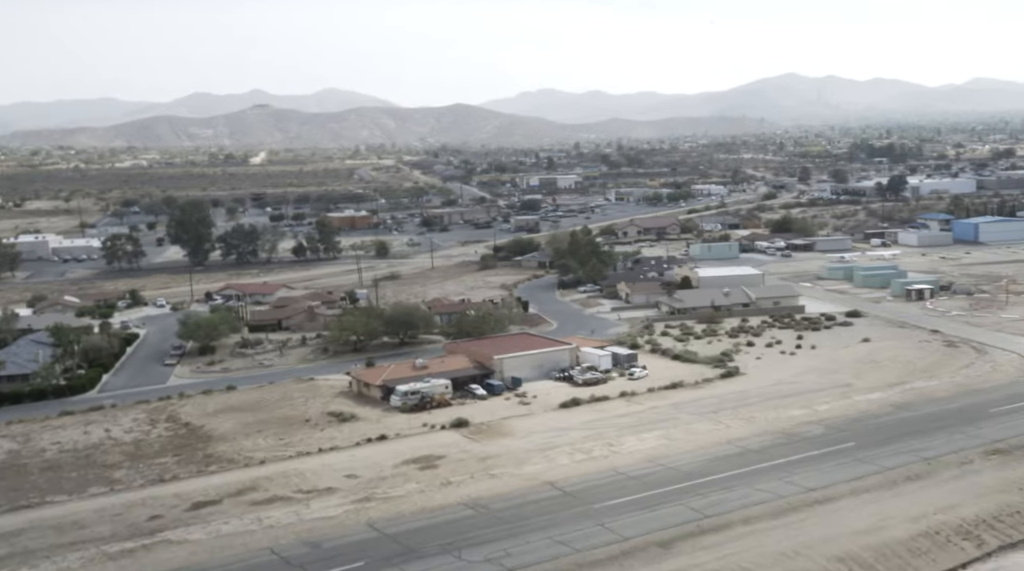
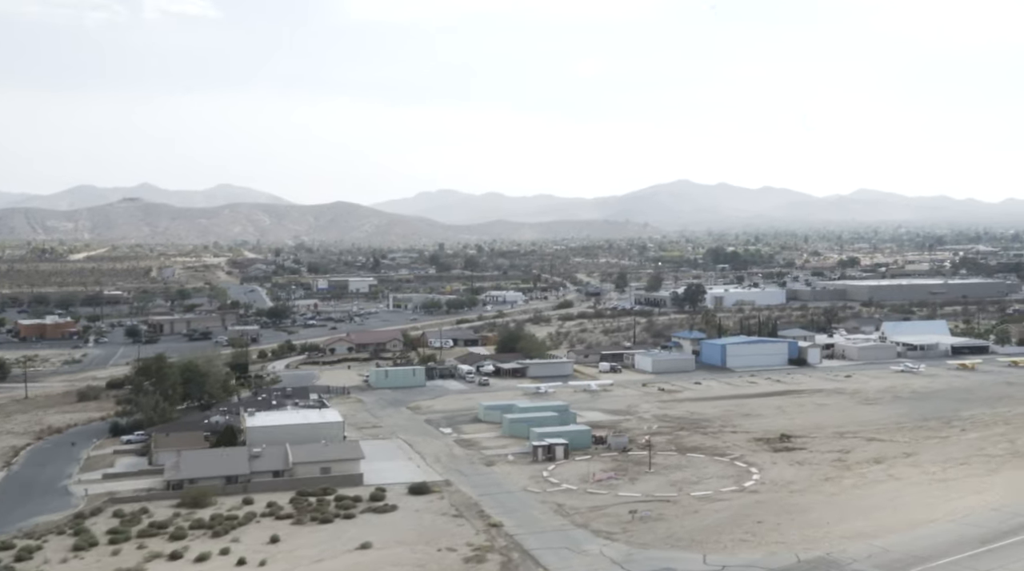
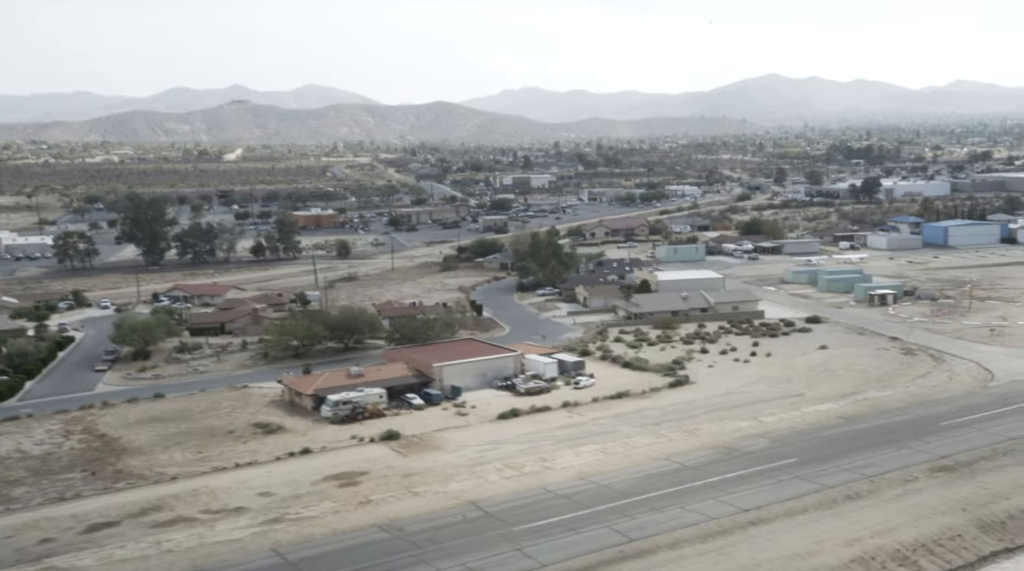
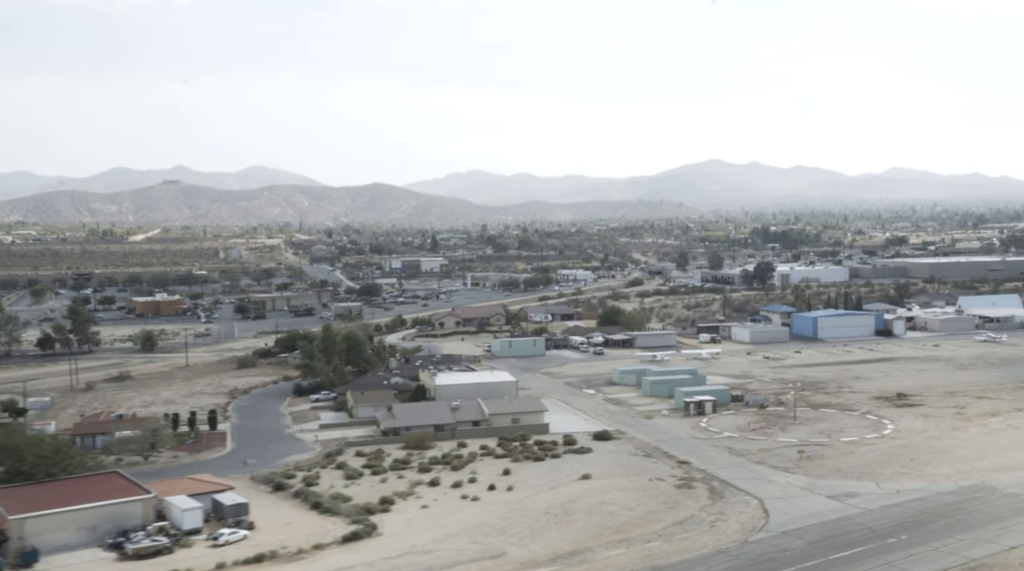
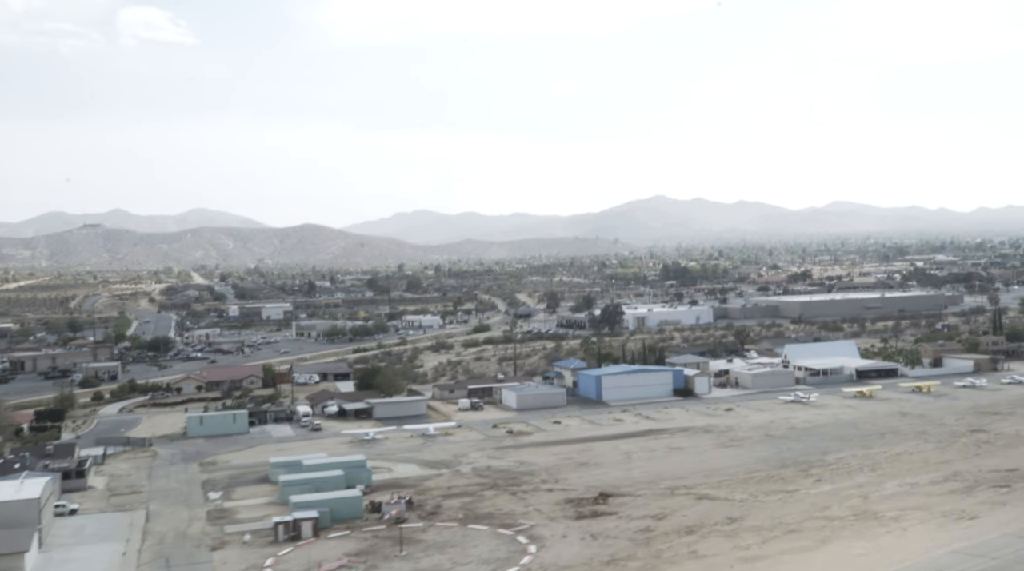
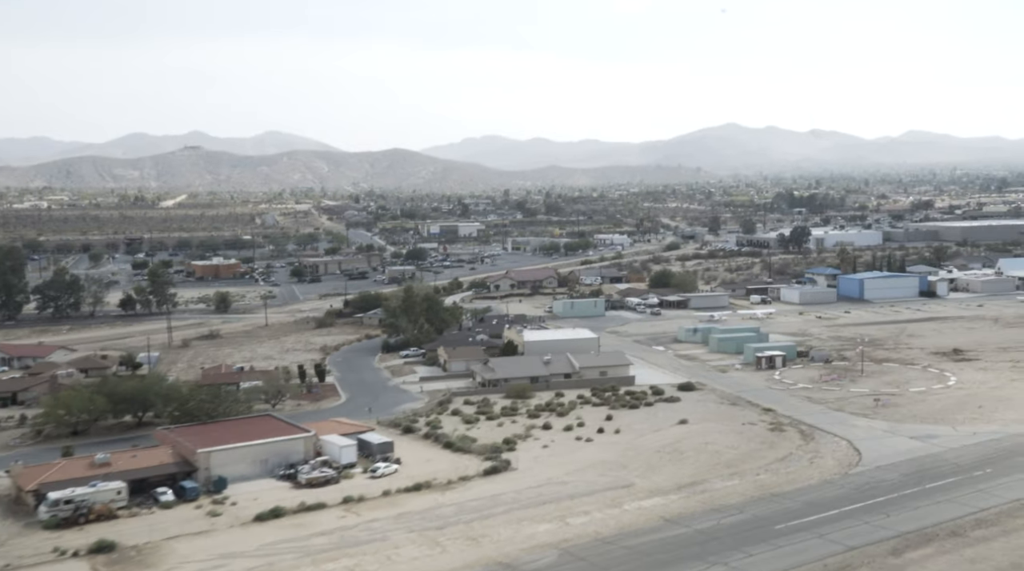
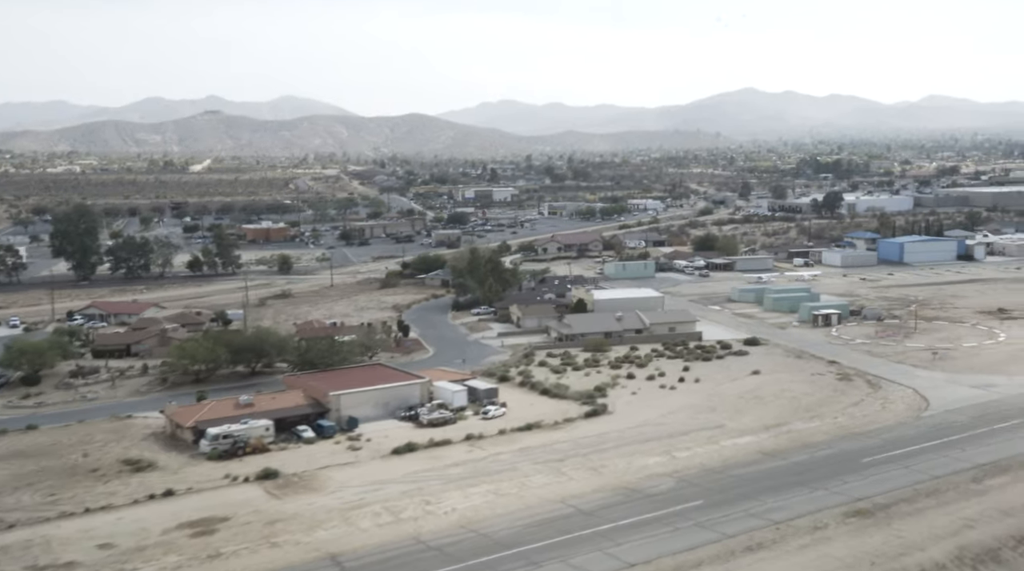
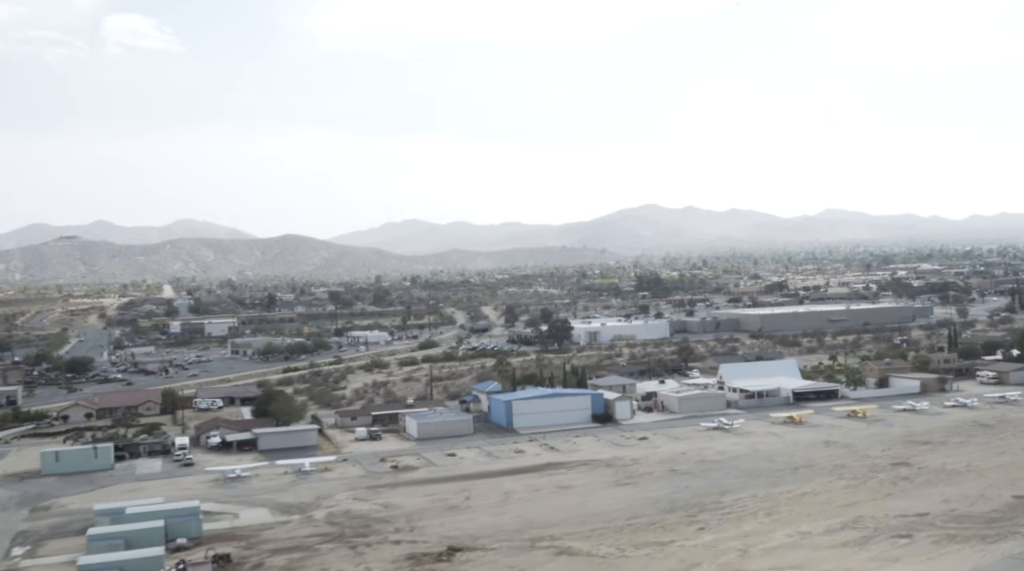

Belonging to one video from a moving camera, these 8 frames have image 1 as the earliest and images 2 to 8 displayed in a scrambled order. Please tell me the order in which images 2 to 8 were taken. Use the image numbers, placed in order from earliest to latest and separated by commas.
3, 7, 6, 4, 2, 5, 8
